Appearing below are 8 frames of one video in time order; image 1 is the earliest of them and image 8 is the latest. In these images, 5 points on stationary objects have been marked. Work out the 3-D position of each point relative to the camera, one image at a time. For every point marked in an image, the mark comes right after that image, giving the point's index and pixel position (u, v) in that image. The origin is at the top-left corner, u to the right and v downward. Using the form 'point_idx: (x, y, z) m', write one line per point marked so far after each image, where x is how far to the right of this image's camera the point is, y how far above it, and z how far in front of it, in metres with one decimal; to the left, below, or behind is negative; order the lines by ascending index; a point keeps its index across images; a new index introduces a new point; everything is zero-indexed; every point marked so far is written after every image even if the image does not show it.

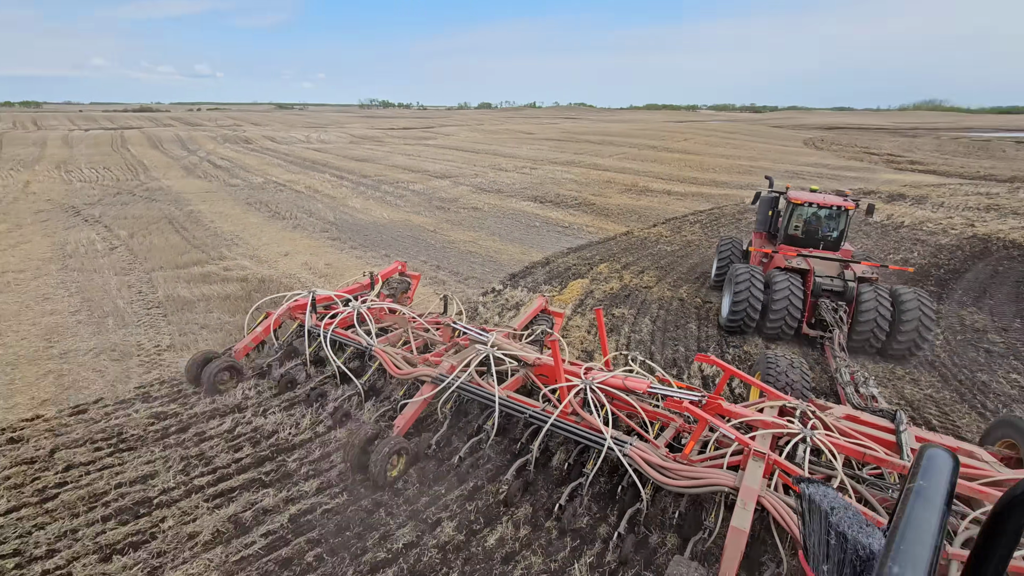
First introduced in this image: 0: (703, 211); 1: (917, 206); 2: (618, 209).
0: (+4.8, +2.0, +13.1) m
1: (+10.5, +2.1, +13.4) m
2: (+2.7, +2.1, +13.4) m
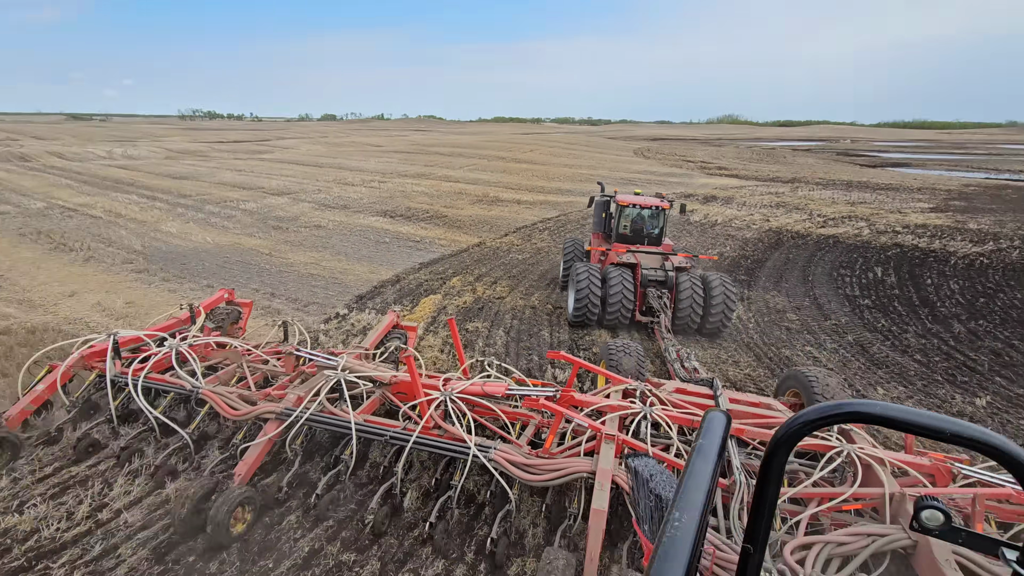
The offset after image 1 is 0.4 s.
0: (+1.0, +1.8, +13.7) m
1: (+6.3, +2.5, +15.4) m
2: (-1.1, +1.8, +13.3) m
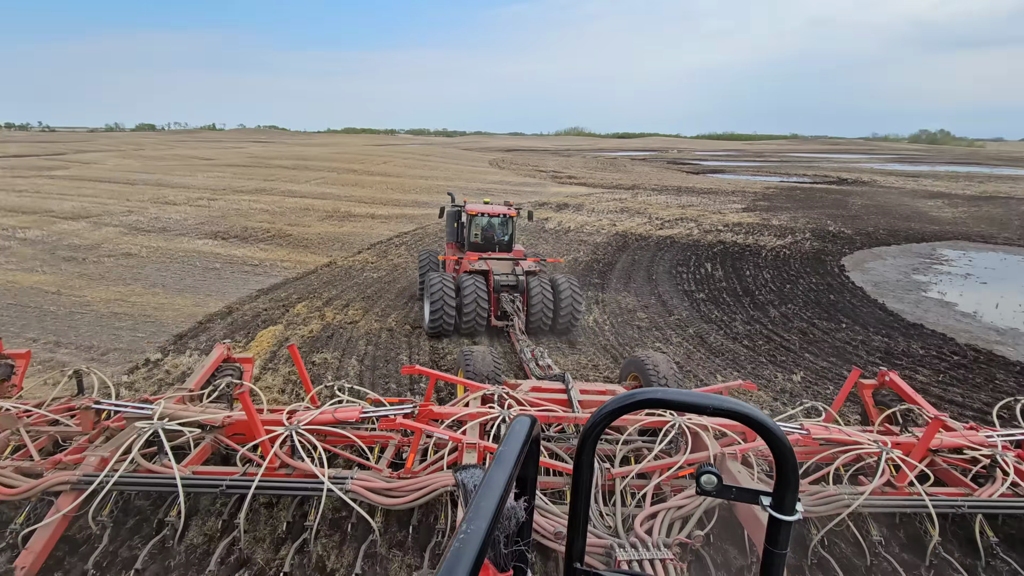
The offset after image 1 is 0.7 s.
0: (-2.7, +1.4, +13.2) m
1: (+2.0, +2.4, +16.2) m
2: (-4.7, +1.2, +12.3) m
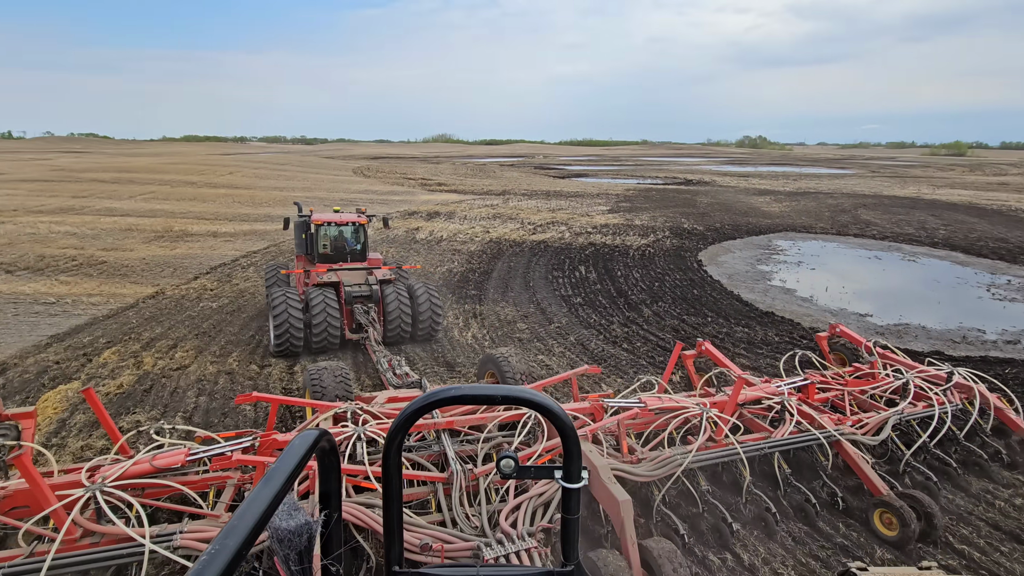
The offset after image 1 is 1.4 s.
0: (-5.7, +0.8, +11.6) m
1: (-1.9, +2.0, +15.6) m
2: (-7.4, +0.5, +10.4) m
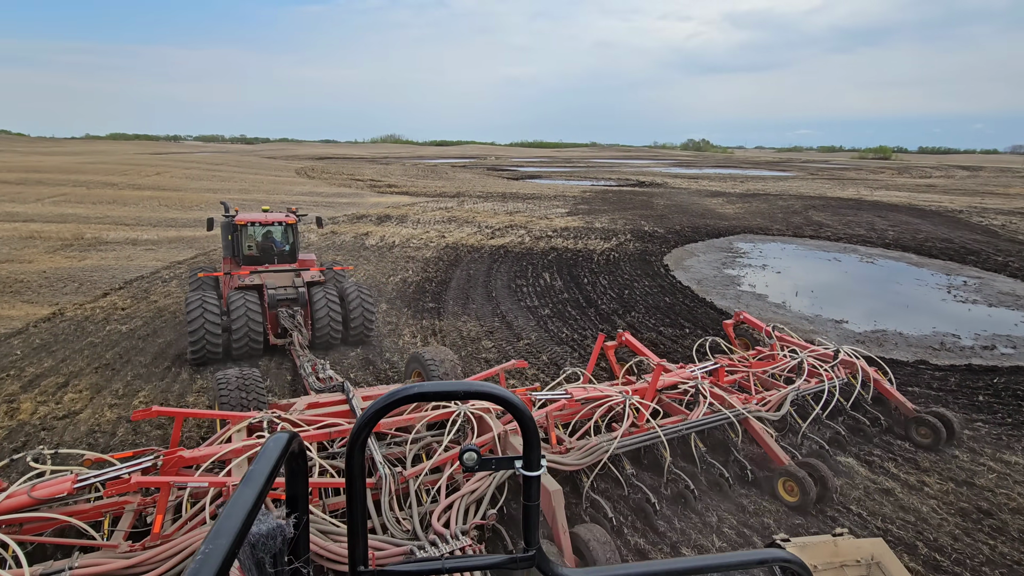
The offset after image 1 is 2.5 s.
0: (-6.6, +0.5, +10.4) m
1: (-3.2, +1.8, +14.7) m
2: (-8.2, +0.2, +8.9) m
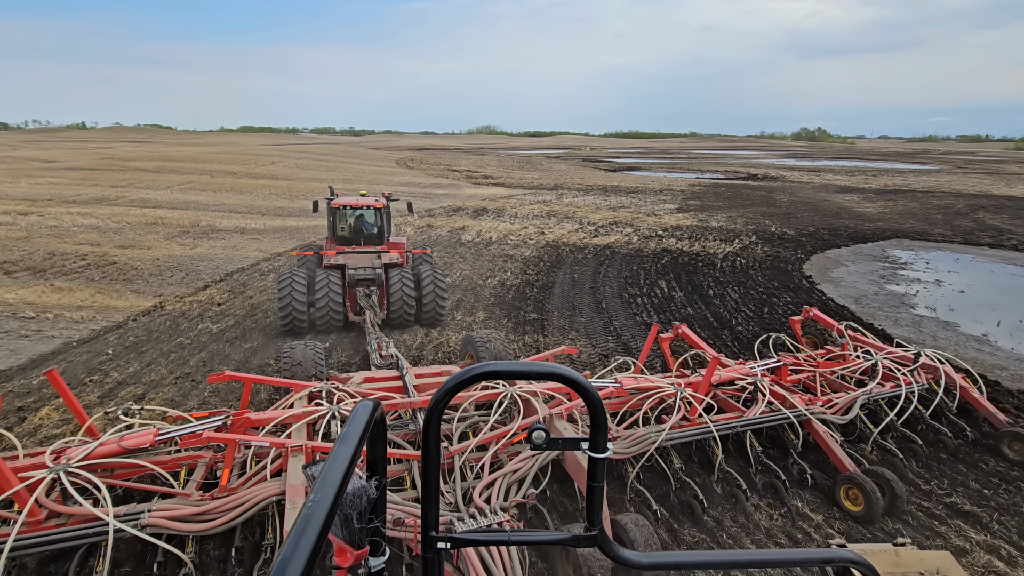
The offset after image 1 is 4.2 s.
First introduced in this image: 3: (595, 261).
0: (-4.5, +0.7, +10.2) m
1: (-0.4, +1.9, +13.9) m
2: (-6.3, +0.4, +9.1) m
3: (+1.6, +0.5, +10.2) m
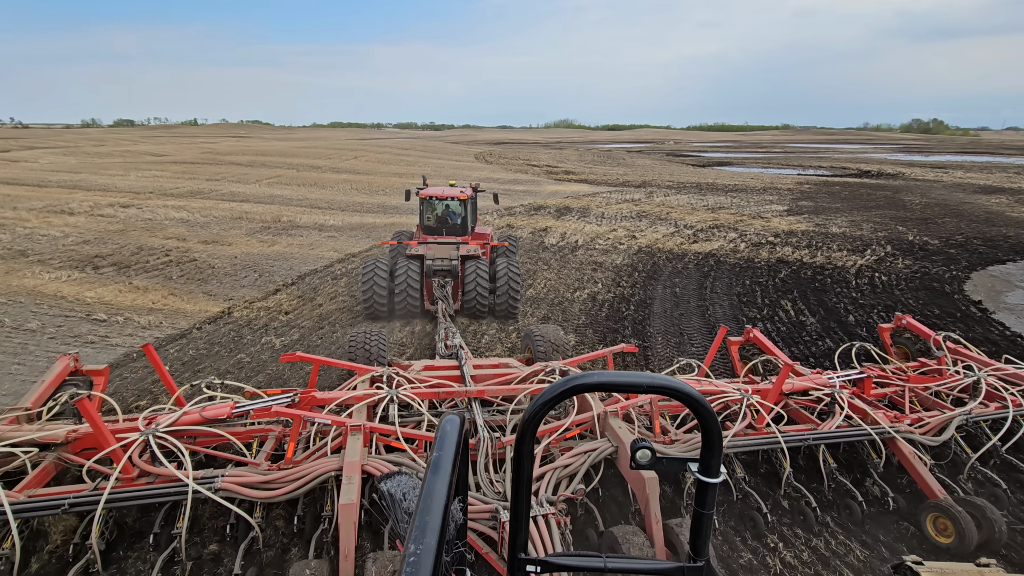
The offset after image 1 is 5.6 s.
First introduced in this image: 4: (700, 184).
0: (-2.9, +0.7, +9.7) m
1: (+1.8, +1.7, +12.8) m
2: (-4.8, +0.4, +8.9) m
3: (+3.2, +0.3, +8.8) m
4: (+7.0, +3.9, +19.2) m
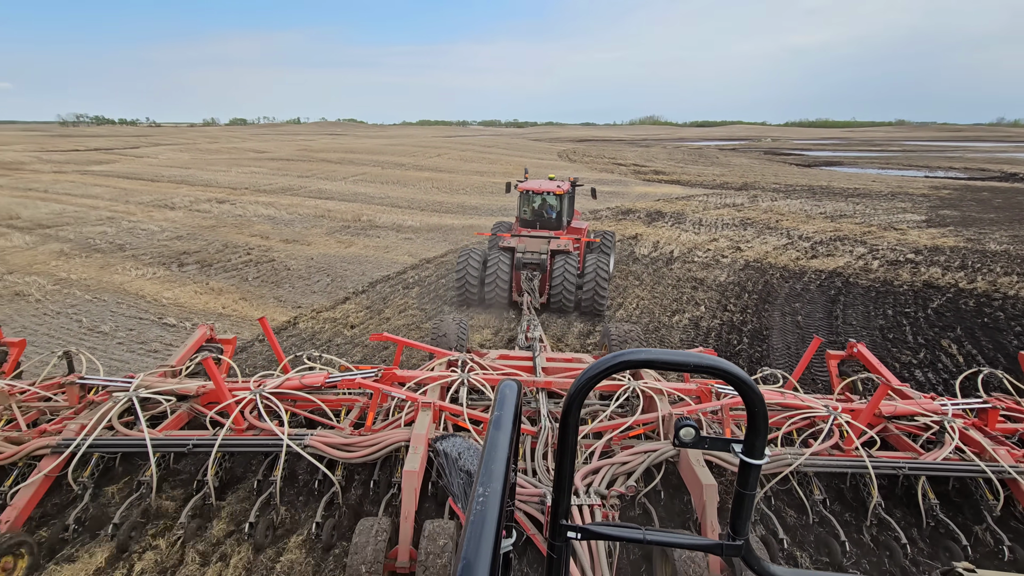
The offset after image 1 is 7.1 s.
0: (-1.4, +0.5, +9.2) m
1: (+3.7, +1.4, +11.5) m
2: (-3.4, +0.4, +8.6) m
3: (+4.5, -0.1, +7.4) m
4: (+9.9, +3.4, +17.1) m
